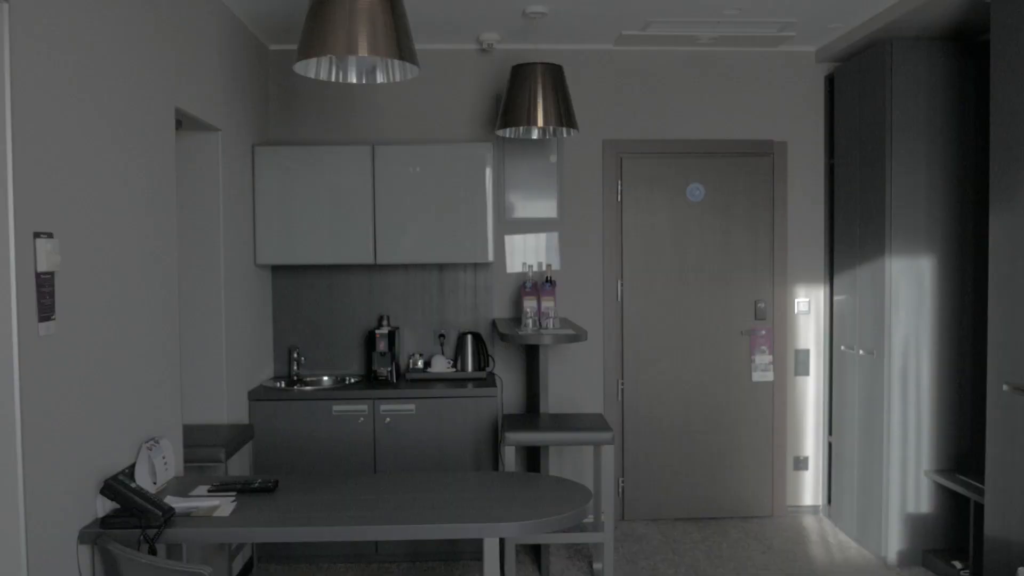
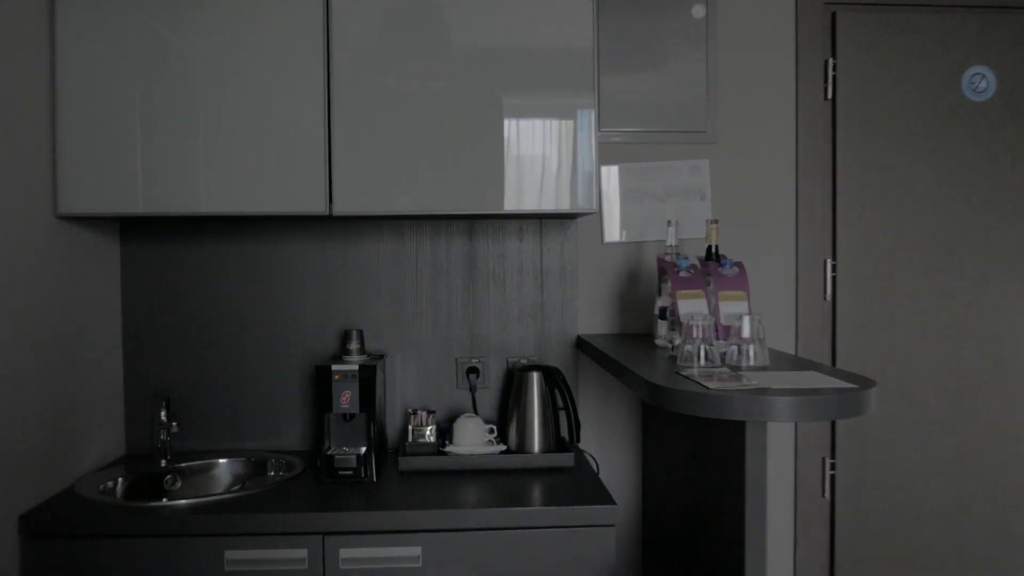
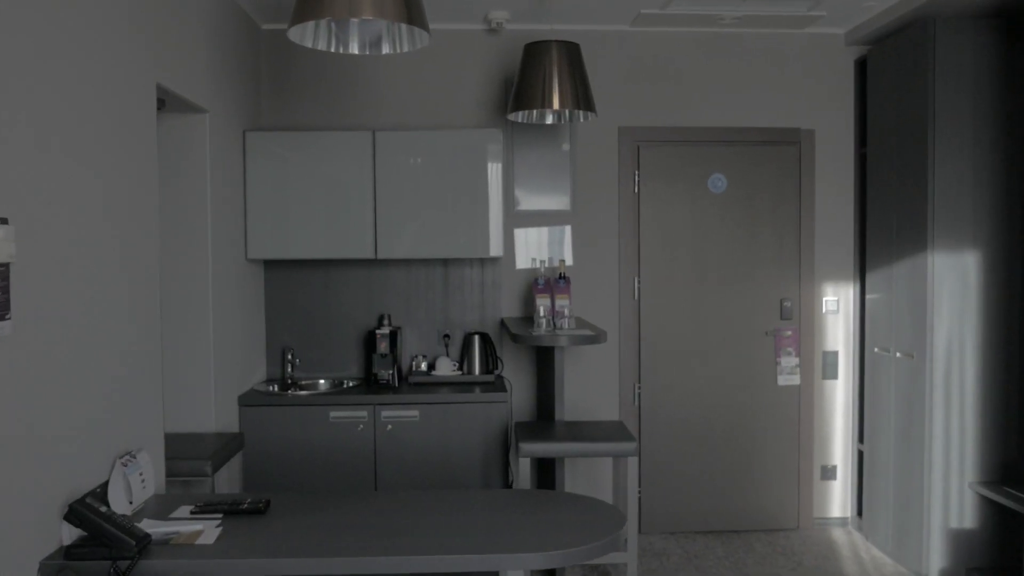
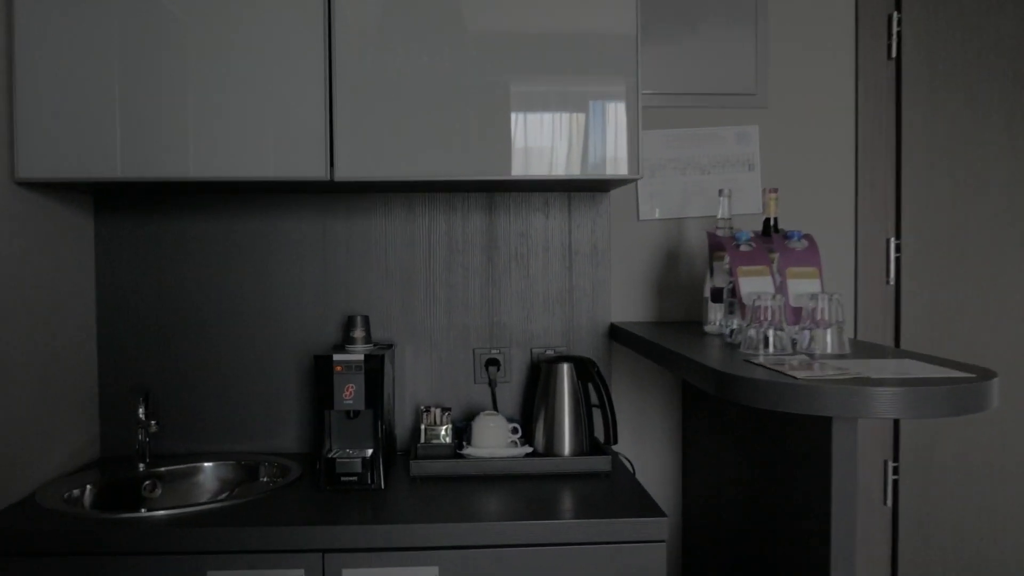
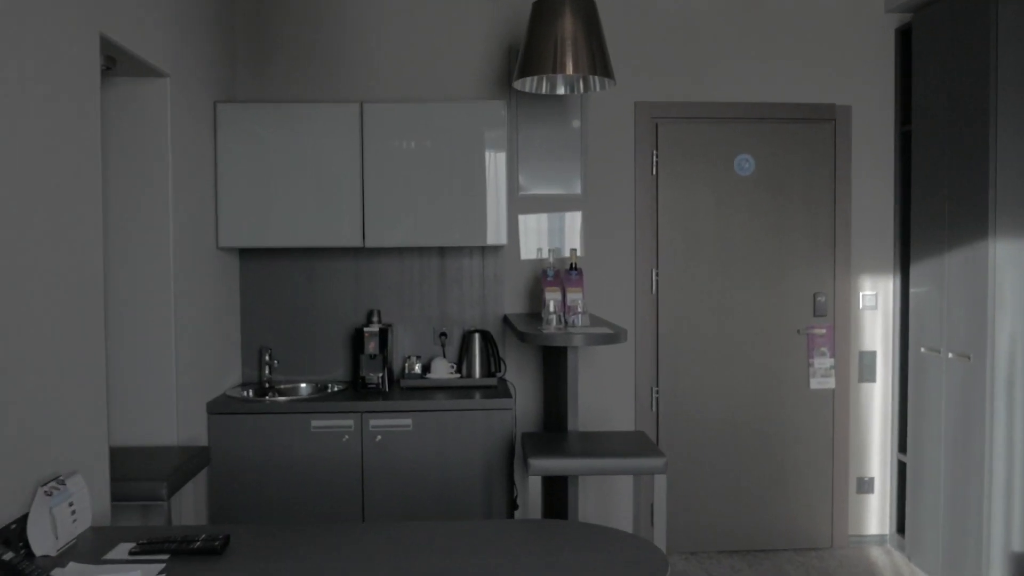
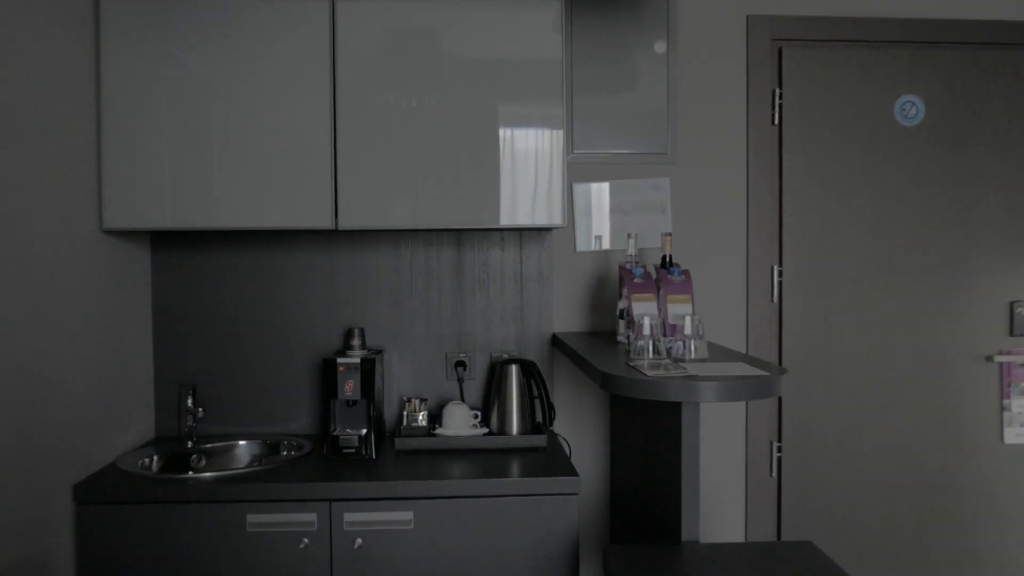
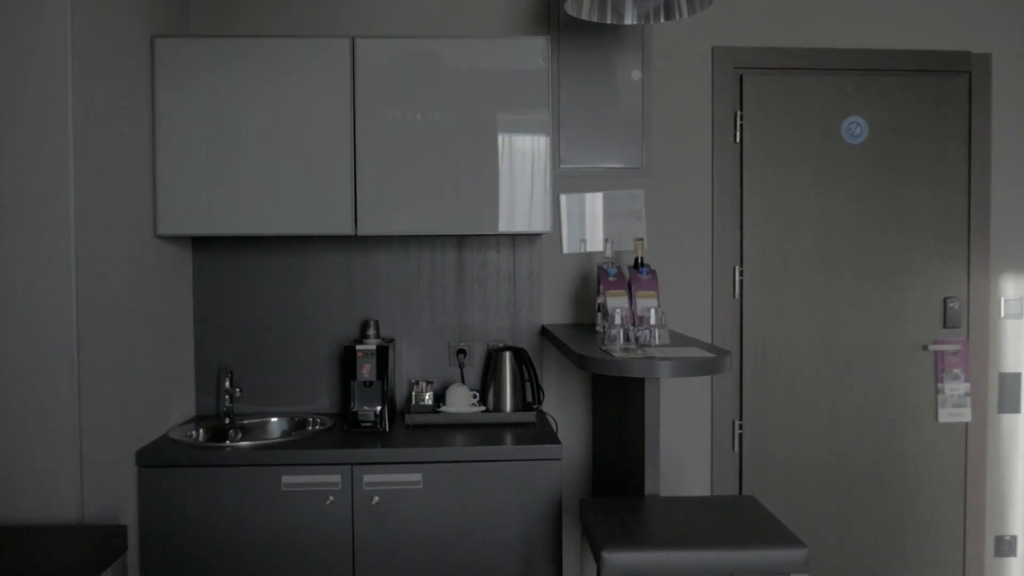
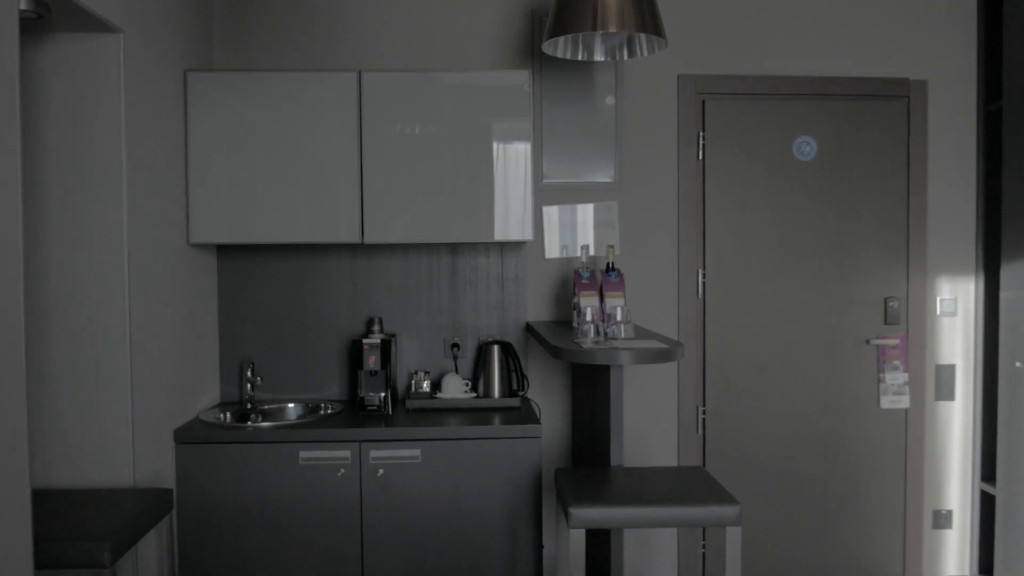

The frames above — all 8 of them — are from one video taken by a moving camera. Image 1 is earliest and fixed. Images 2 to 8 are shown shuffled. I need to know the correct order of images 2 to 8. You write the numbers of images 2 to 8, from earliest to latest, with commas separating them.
3, 5, 8, 7, 6, 2, 4
